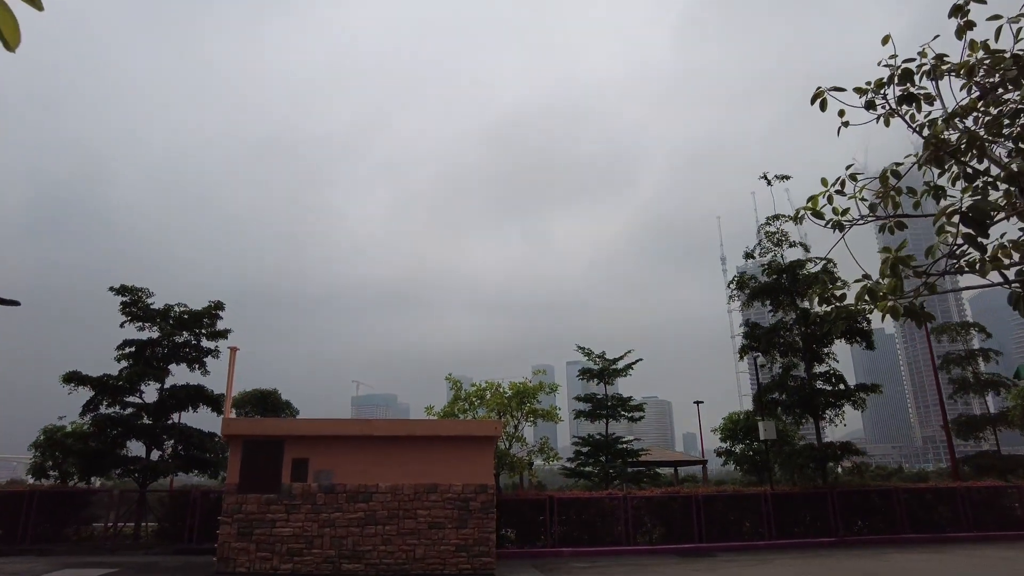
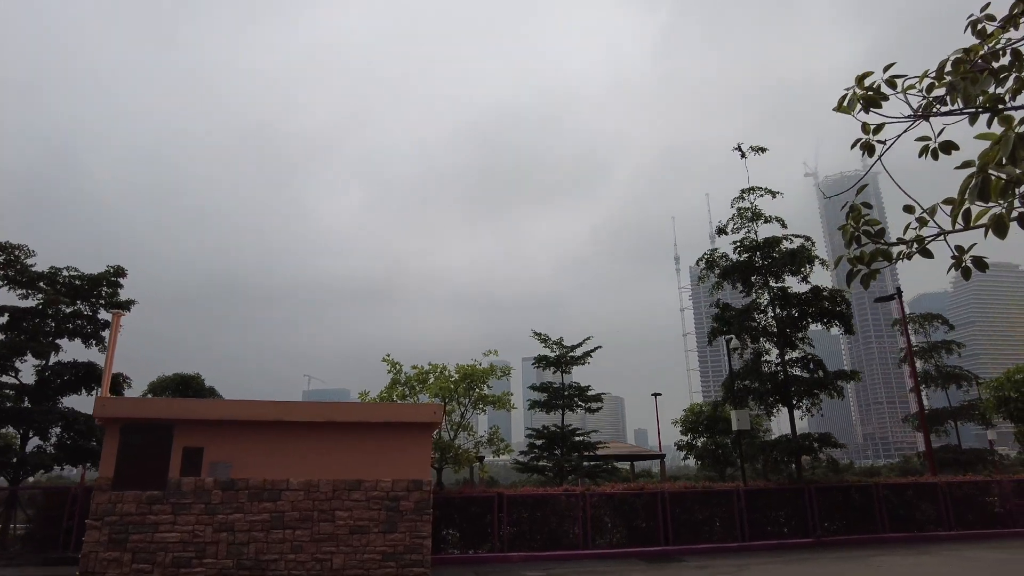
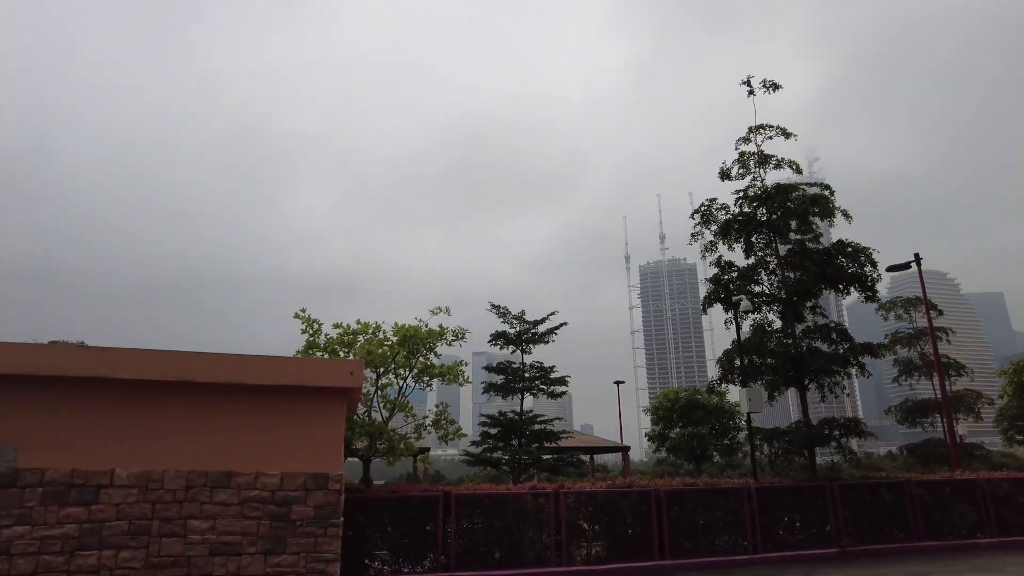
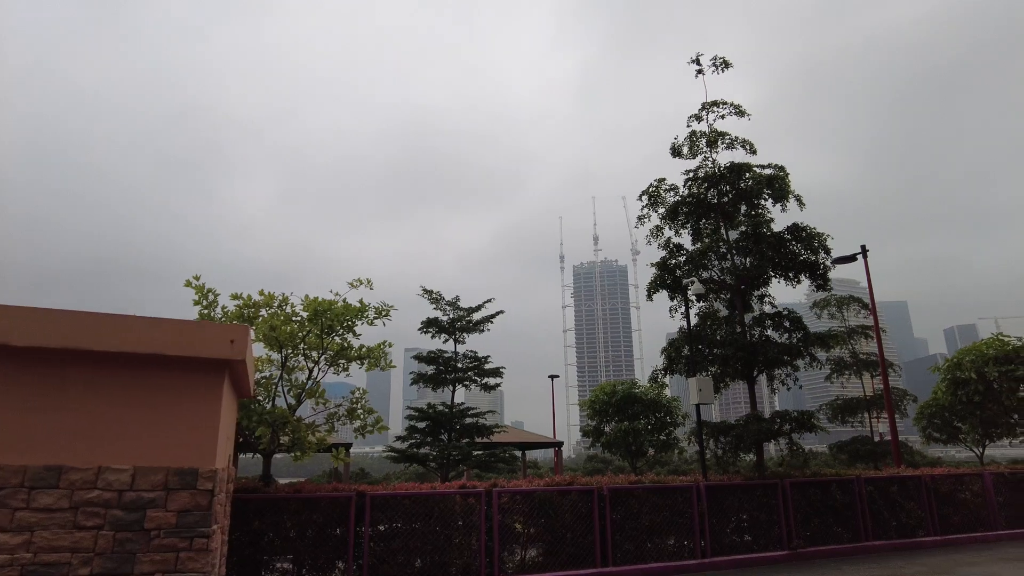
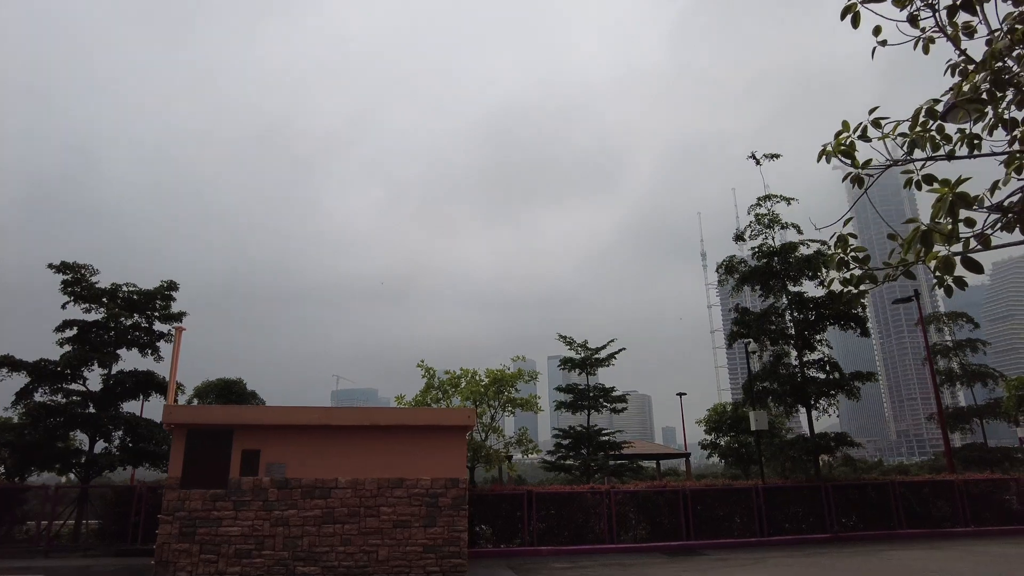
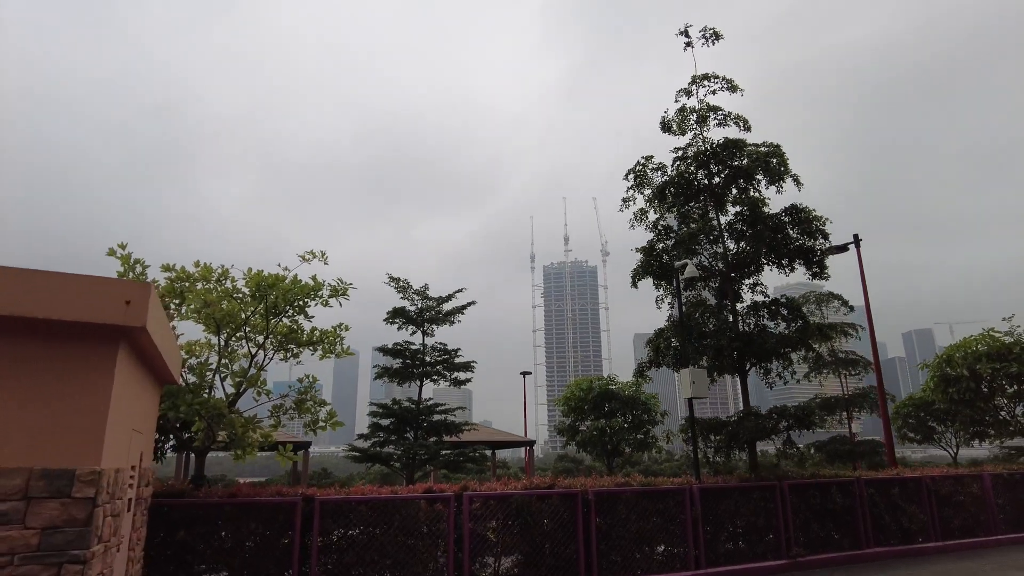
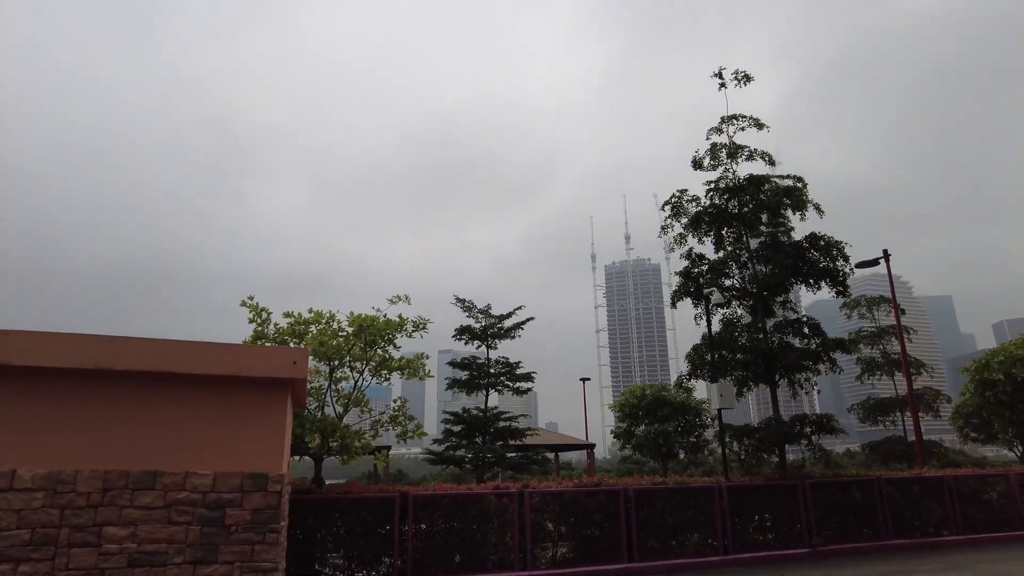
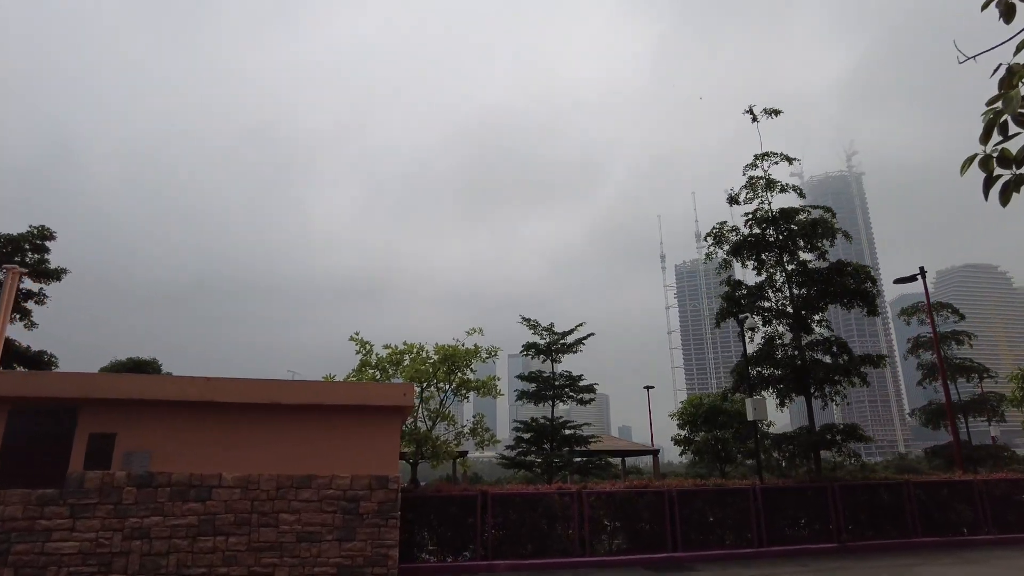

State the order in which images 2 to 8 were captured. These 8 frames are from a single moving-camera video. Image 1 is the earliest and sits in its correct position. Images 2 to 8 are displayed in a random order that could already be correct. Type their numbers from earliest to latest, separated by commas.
5, 2, 8, 3, 7, 4, 6
